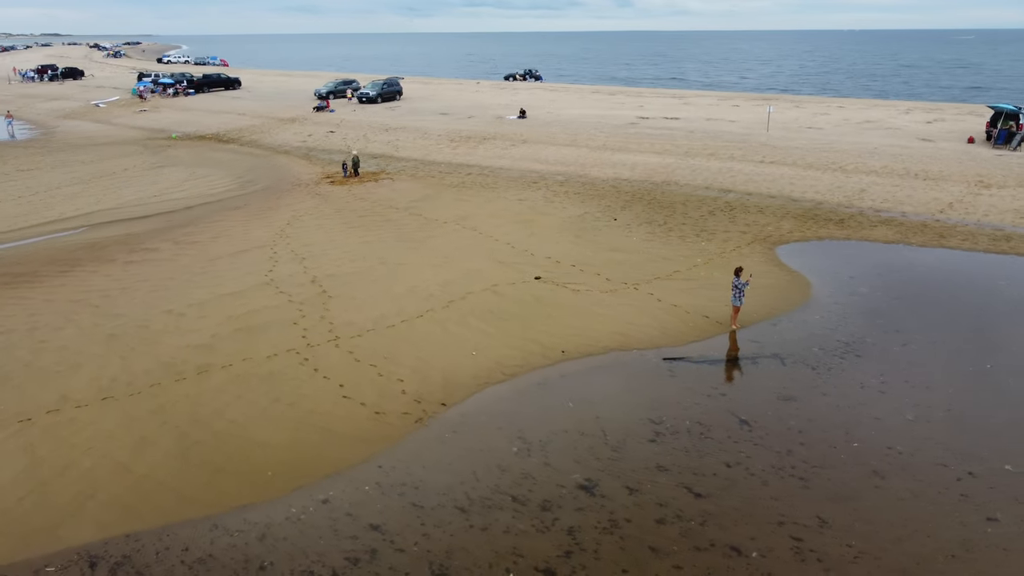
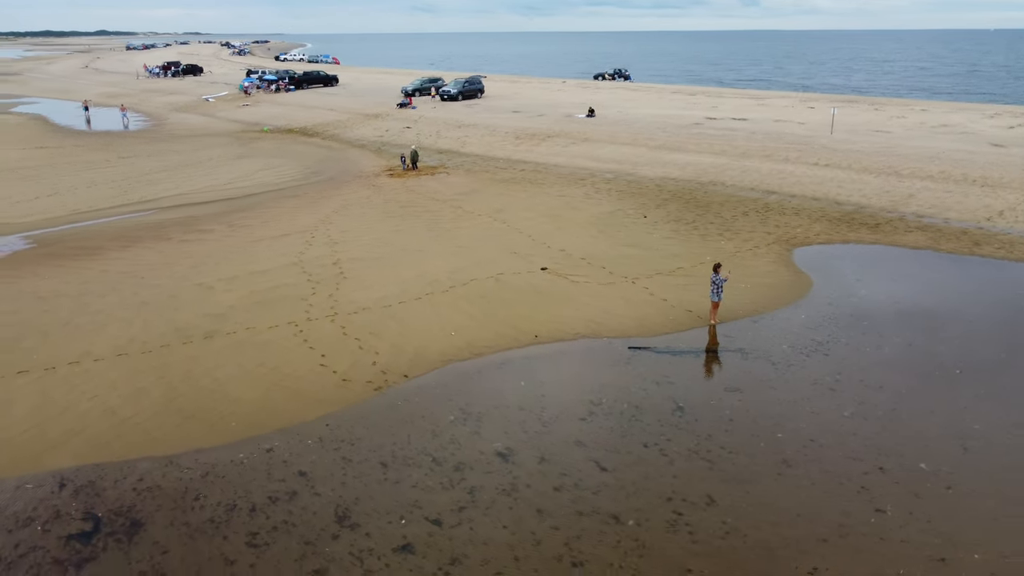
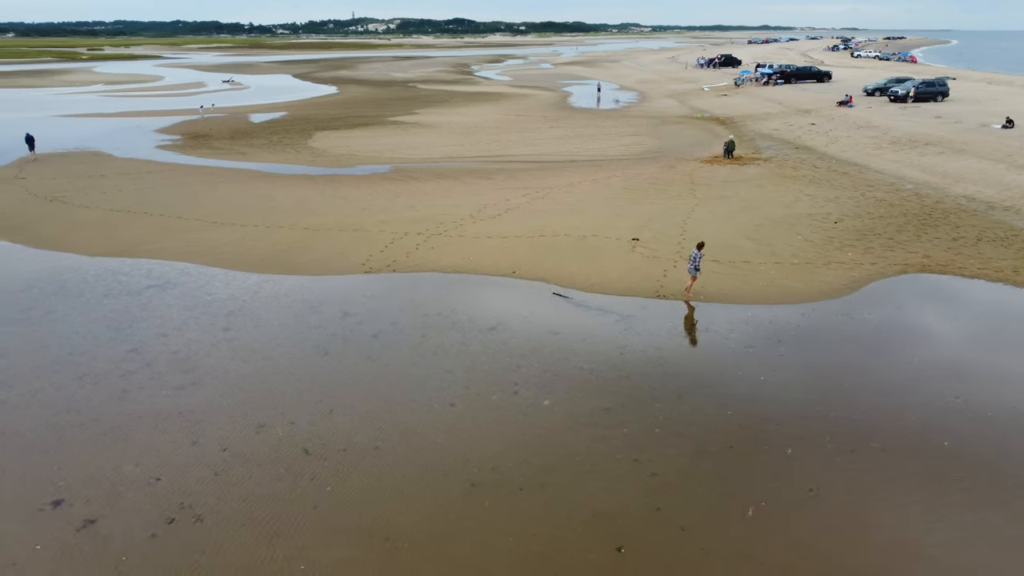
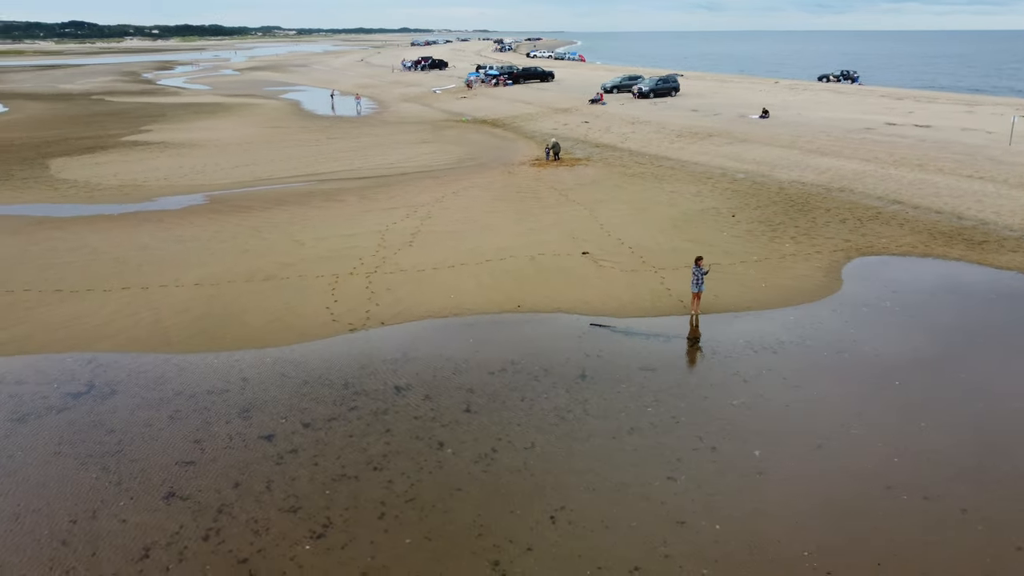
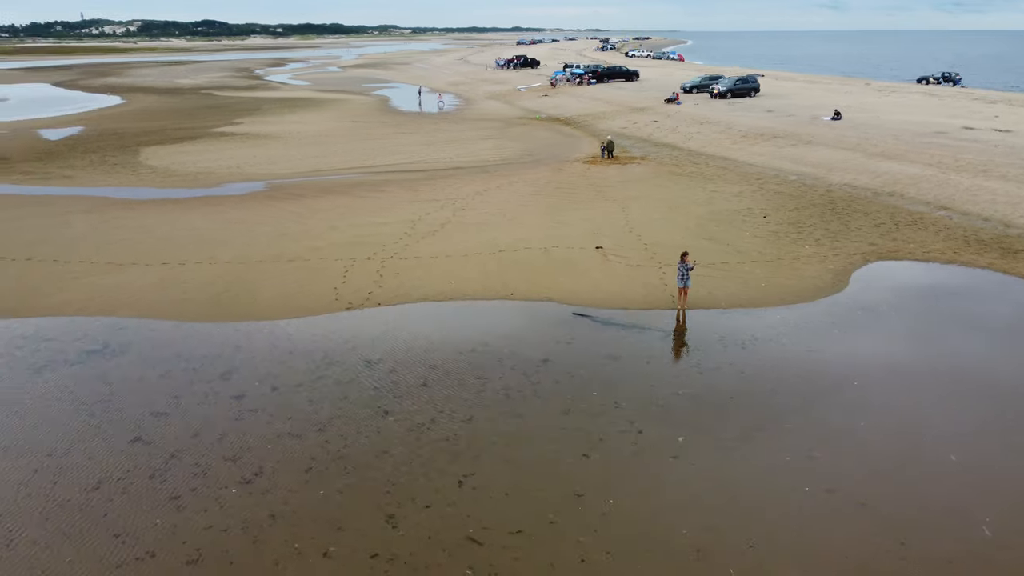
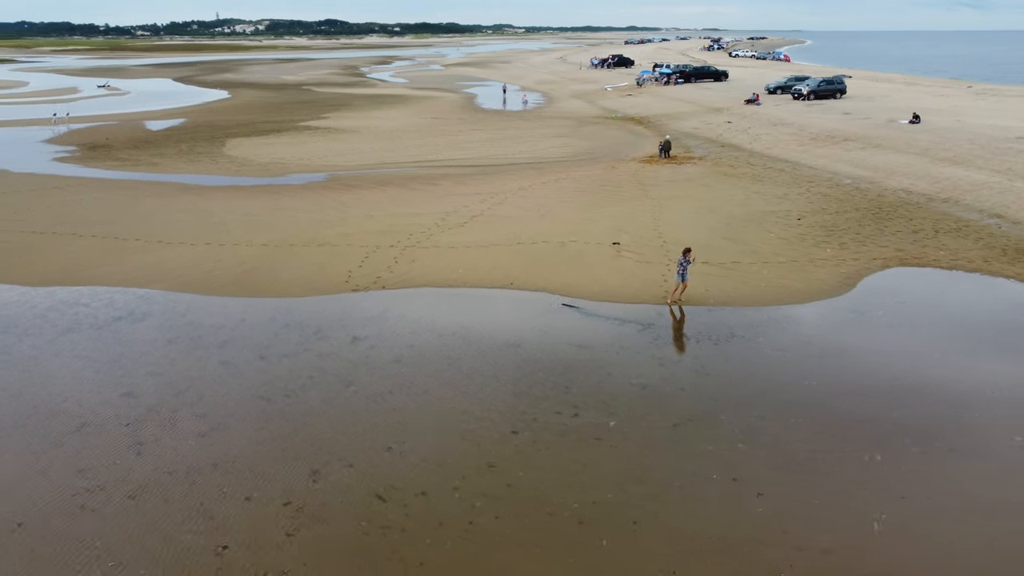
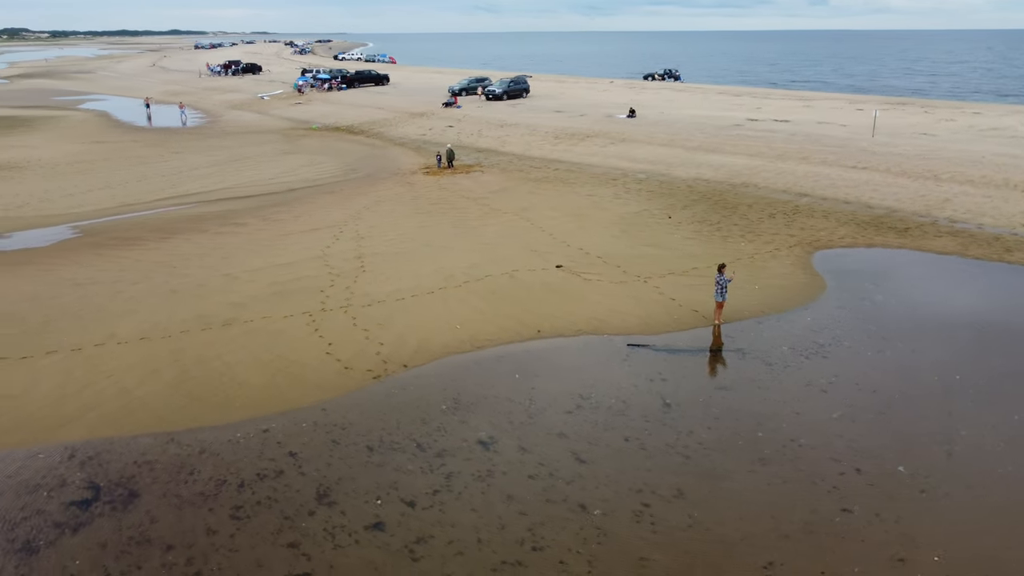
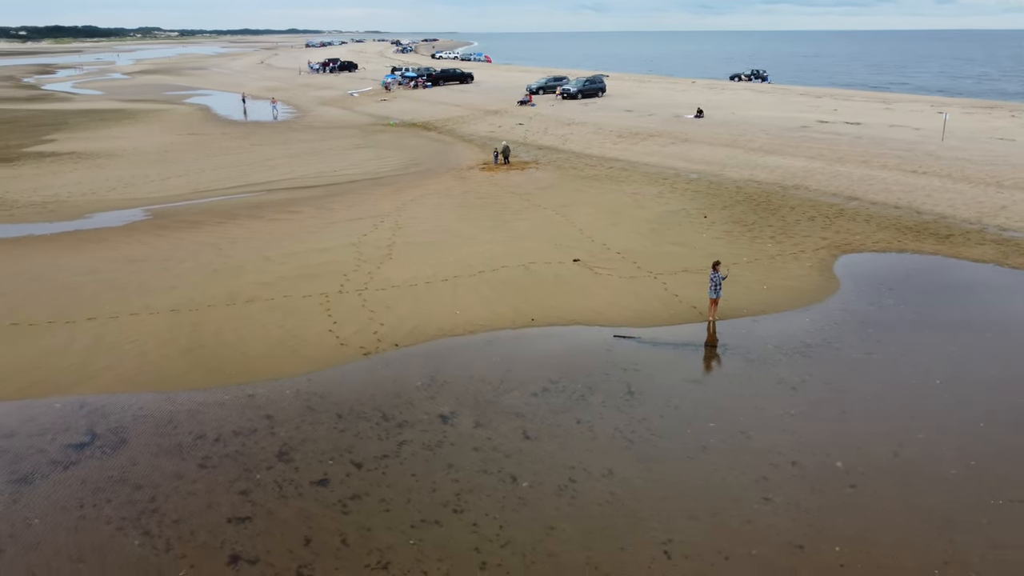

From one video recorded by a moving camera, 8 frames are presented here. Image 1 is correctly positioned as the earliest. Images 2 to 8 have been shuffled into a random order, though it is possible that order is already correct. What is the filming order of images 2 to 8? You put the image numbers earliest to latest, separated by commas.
2, 7, 8, 4, 5, 6, 3
